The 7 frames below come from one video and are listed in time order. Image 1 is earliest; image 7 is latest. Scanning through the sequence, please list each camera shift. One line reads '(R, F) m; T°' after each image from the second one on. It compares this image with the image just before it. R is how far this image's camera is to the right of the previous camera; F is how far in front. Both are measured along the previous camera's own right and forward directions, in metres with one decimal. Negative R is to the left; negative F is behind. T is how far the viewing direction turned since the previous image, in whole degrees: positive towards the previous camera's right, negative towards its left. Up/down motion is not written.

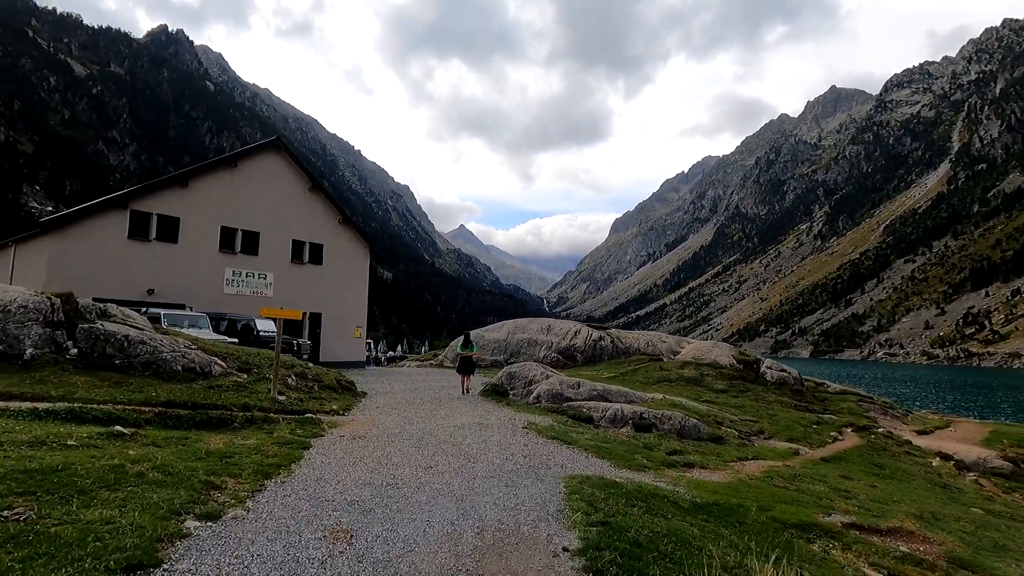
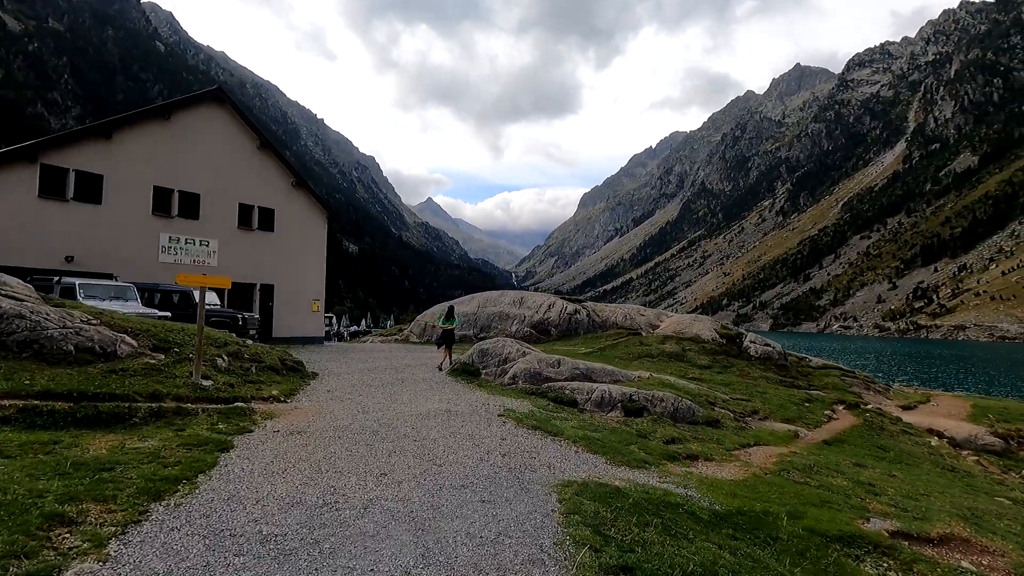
(-0.1, +2.4) m; +3°
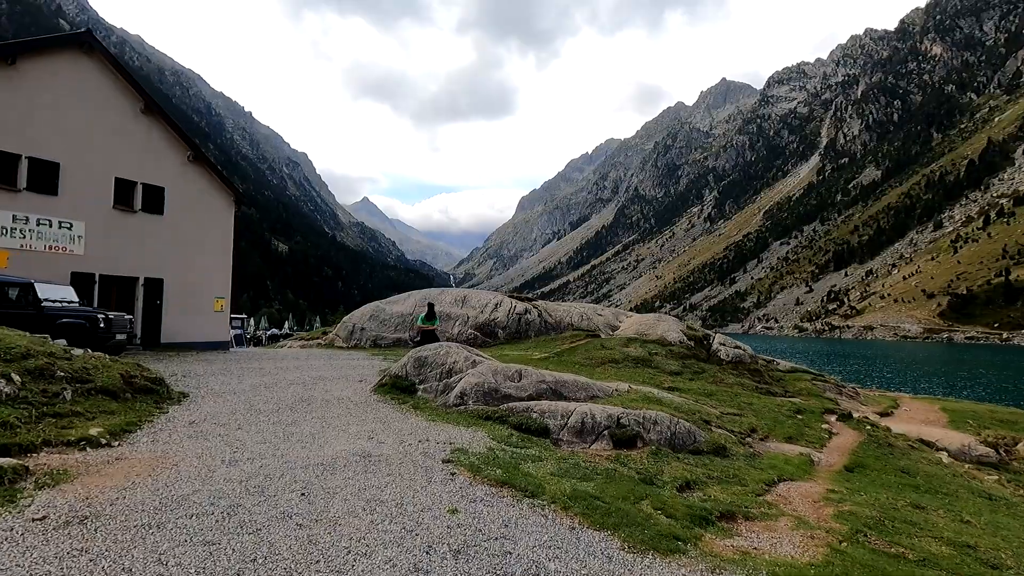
(-0.2, +4.2) m; +7°
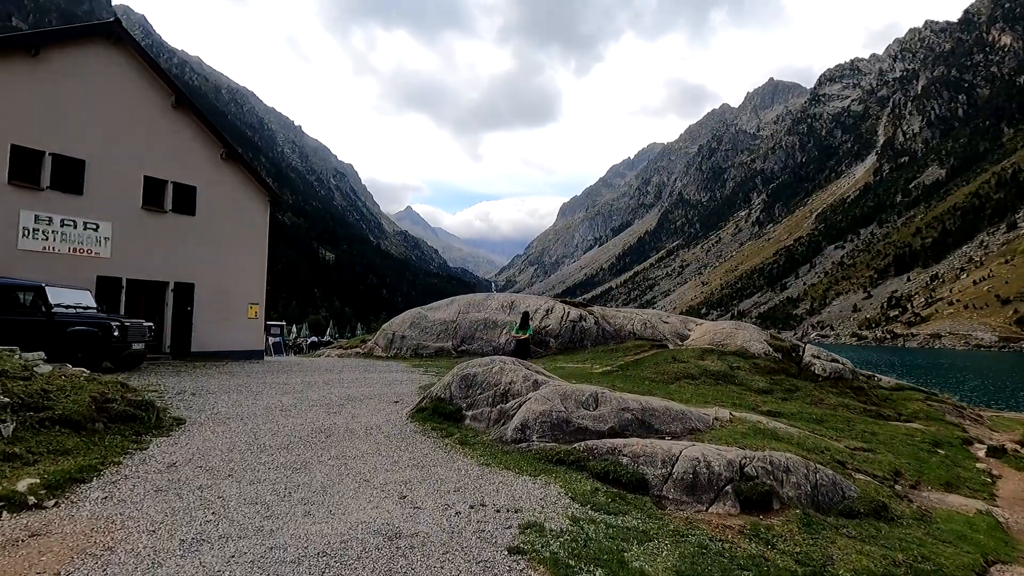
(-0.6, +3.0) m; -4°
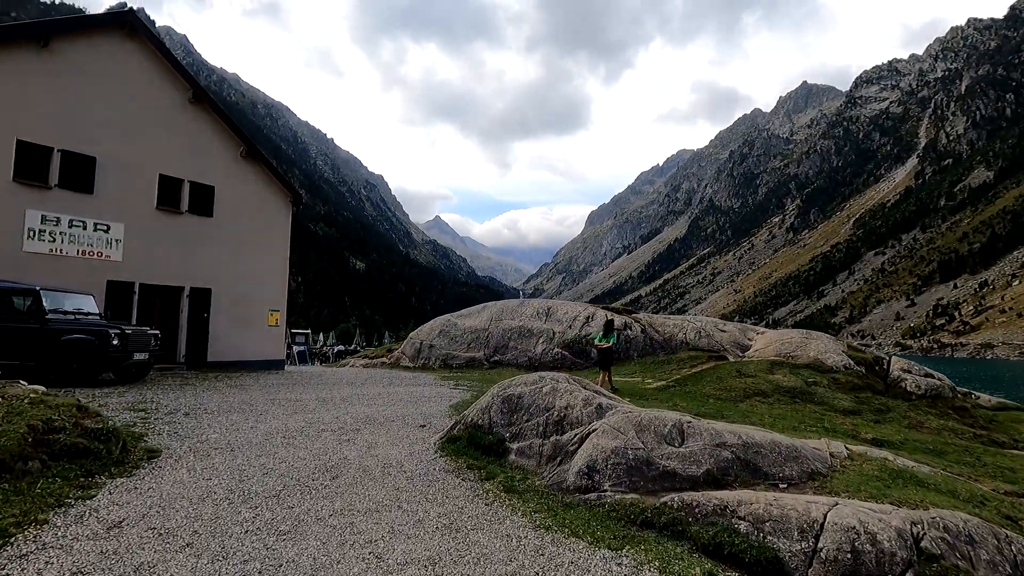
(-0.5, +2.4) m; -3°
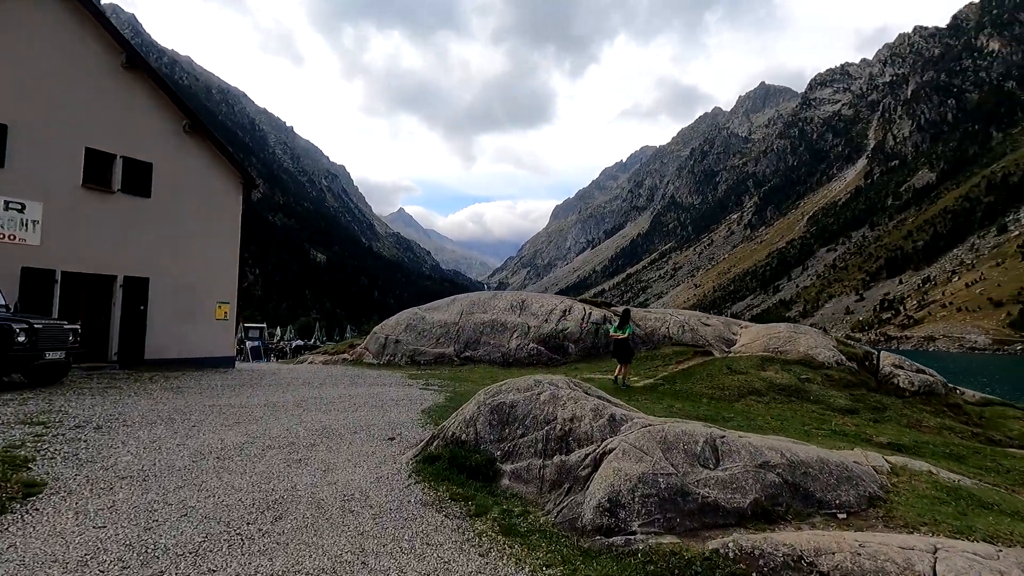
(-0.4, +1.7) m; +4°
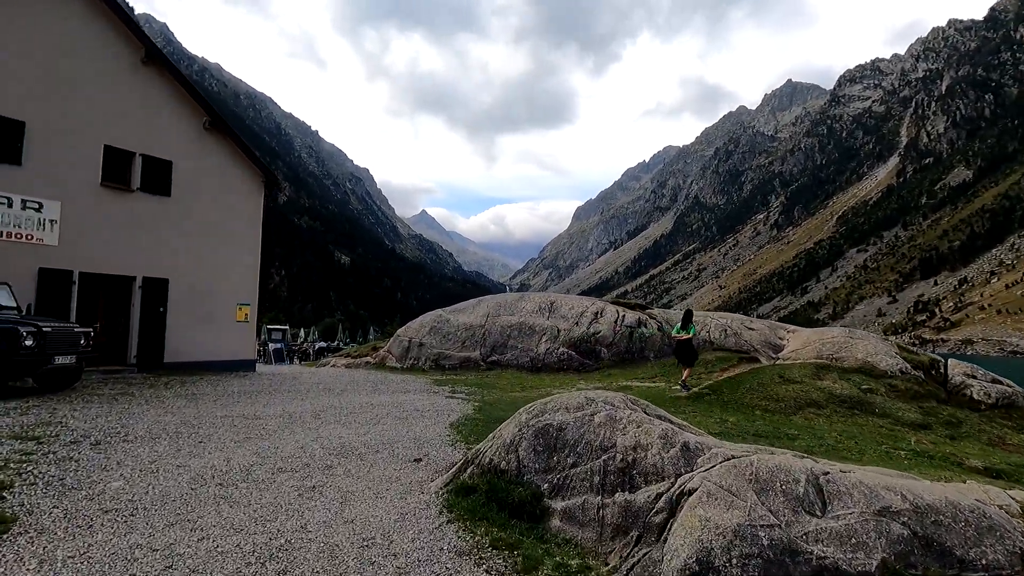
(-0.3, +1.2) m; -2°
